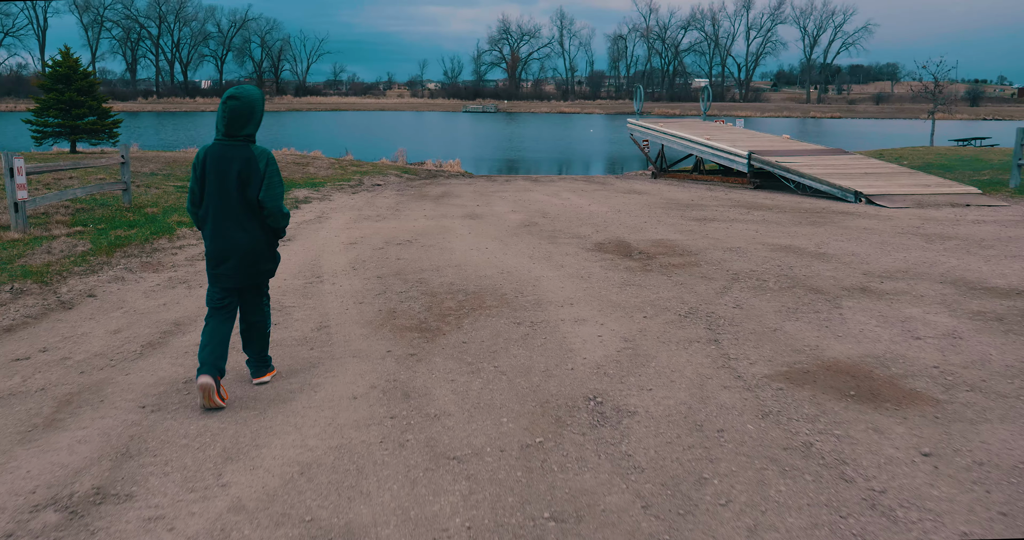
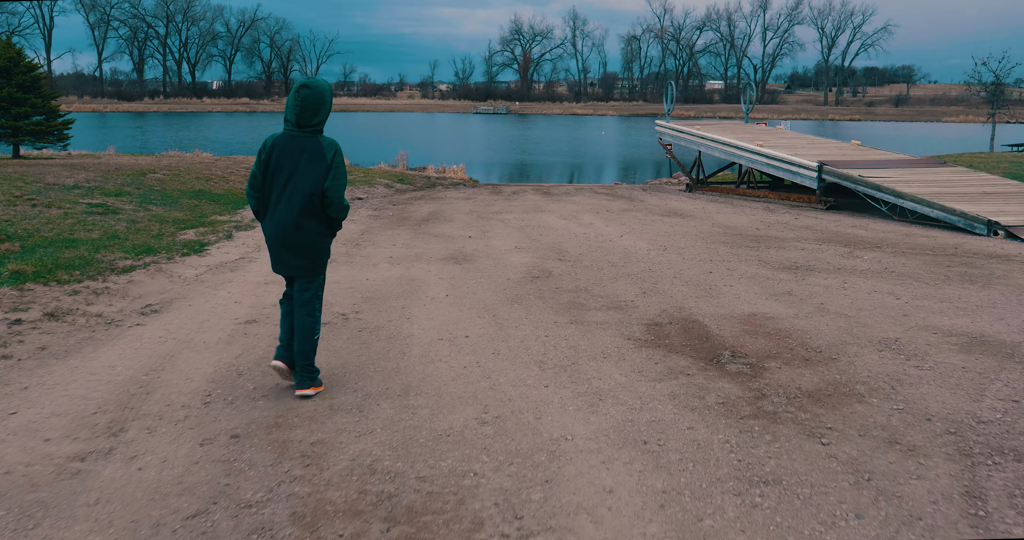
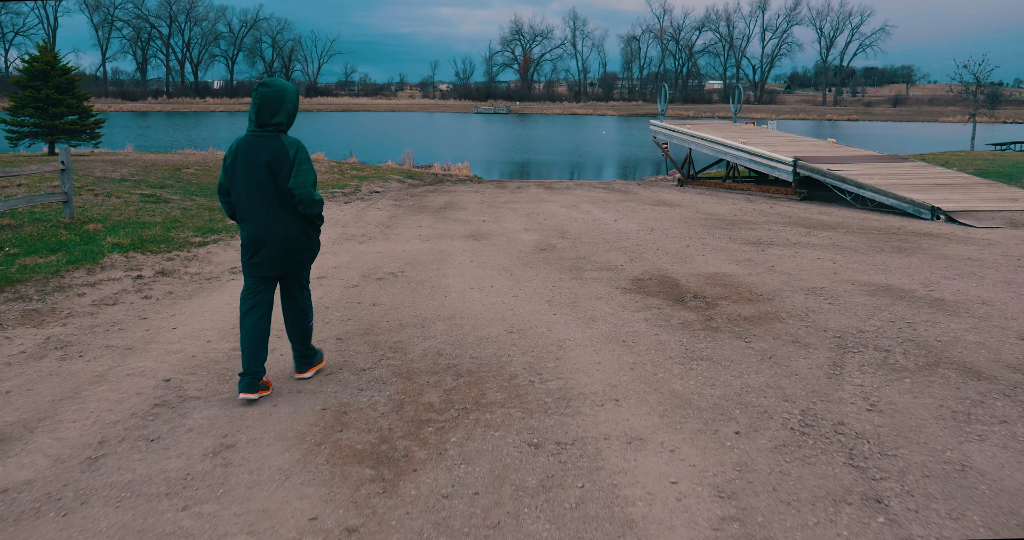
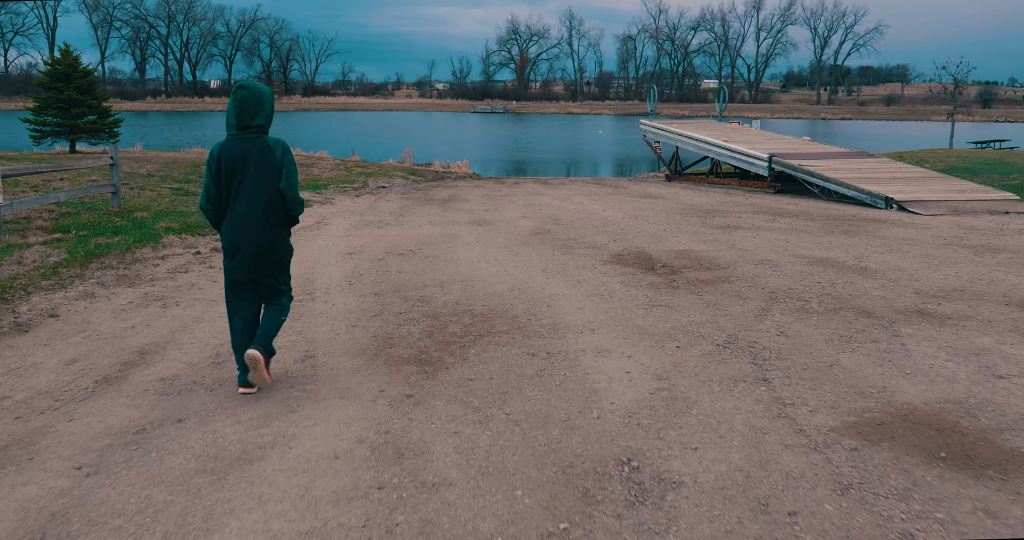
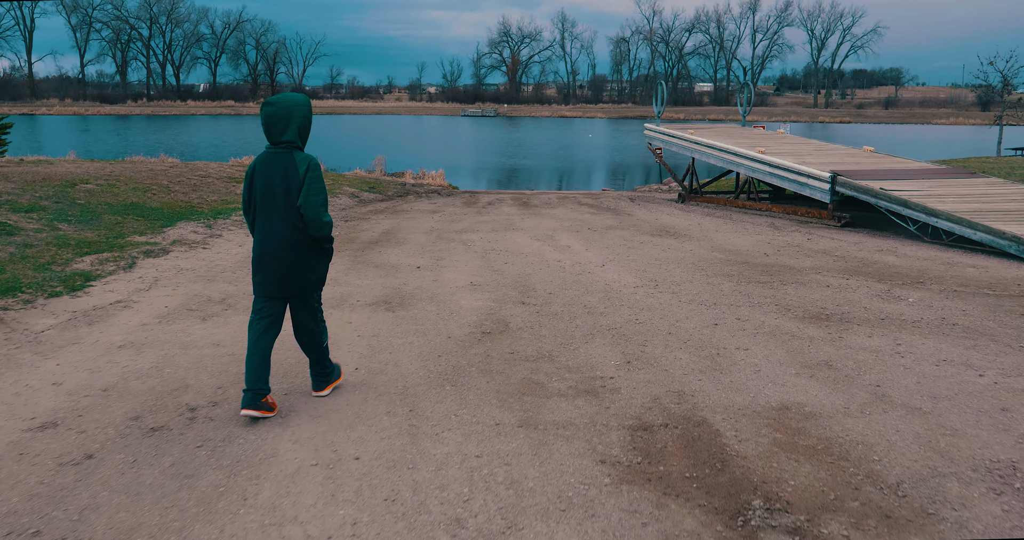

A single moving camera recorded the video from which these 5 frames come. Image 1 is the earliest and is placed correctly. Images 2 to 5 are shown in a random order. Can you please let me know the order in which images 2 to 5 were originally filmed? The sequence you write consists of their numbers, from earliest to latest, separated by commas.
4, 3, 2, 5
